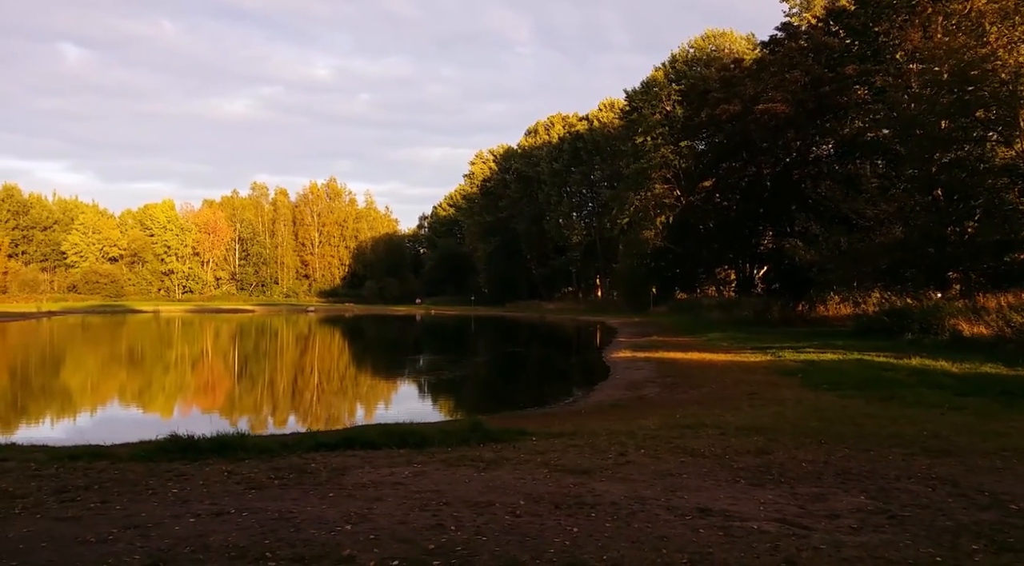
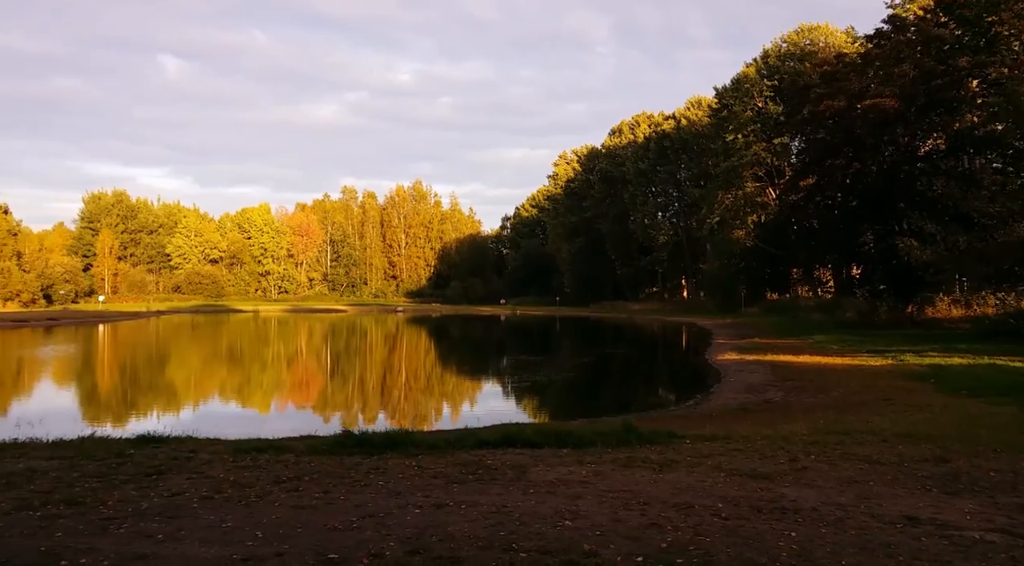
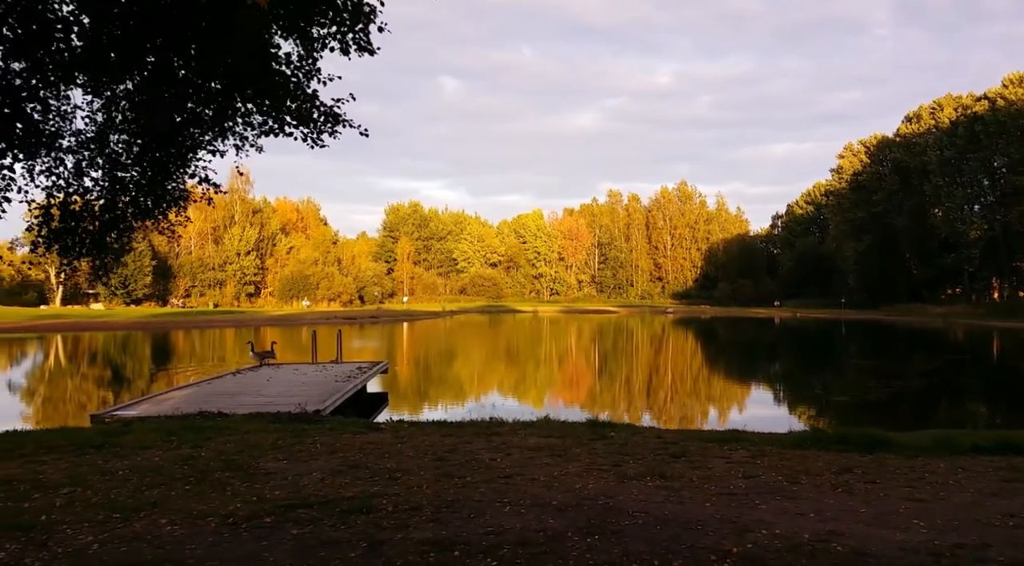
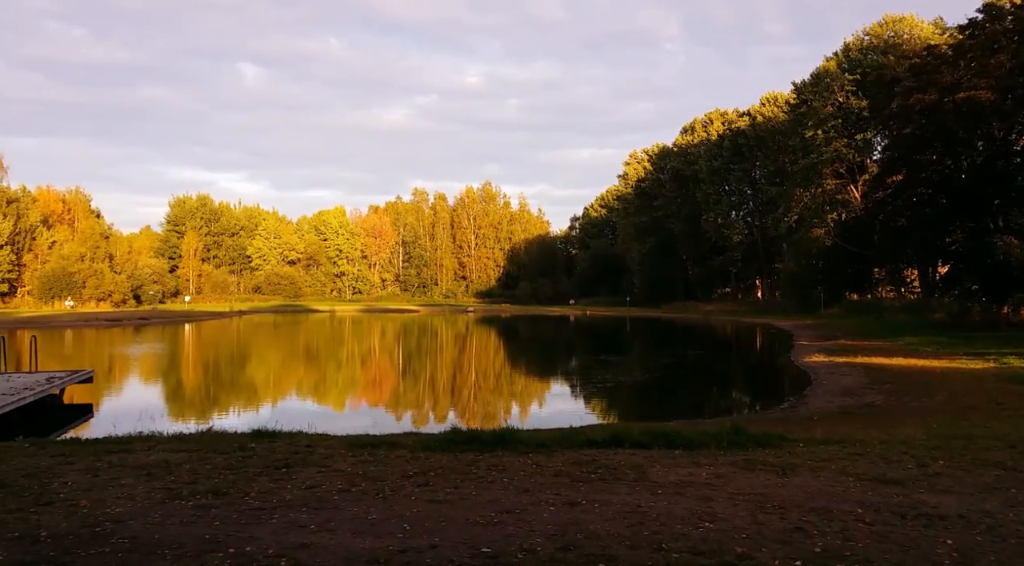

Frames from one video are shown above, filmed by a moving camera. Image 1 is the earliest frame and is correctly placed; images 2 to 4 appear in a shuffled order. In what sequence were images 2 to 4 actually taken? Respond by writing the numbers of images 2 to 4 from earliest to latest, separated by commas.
2, 4, 3
